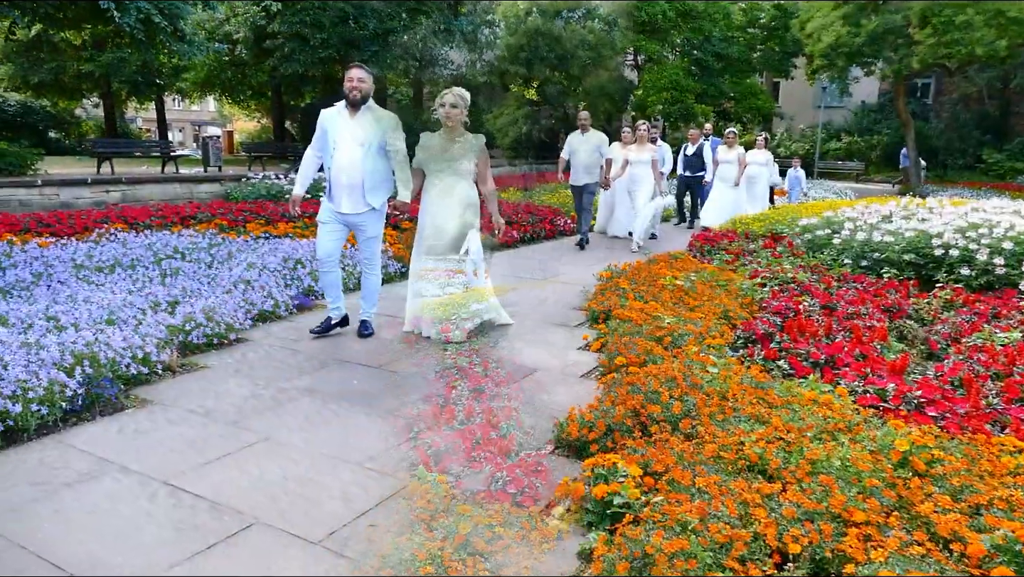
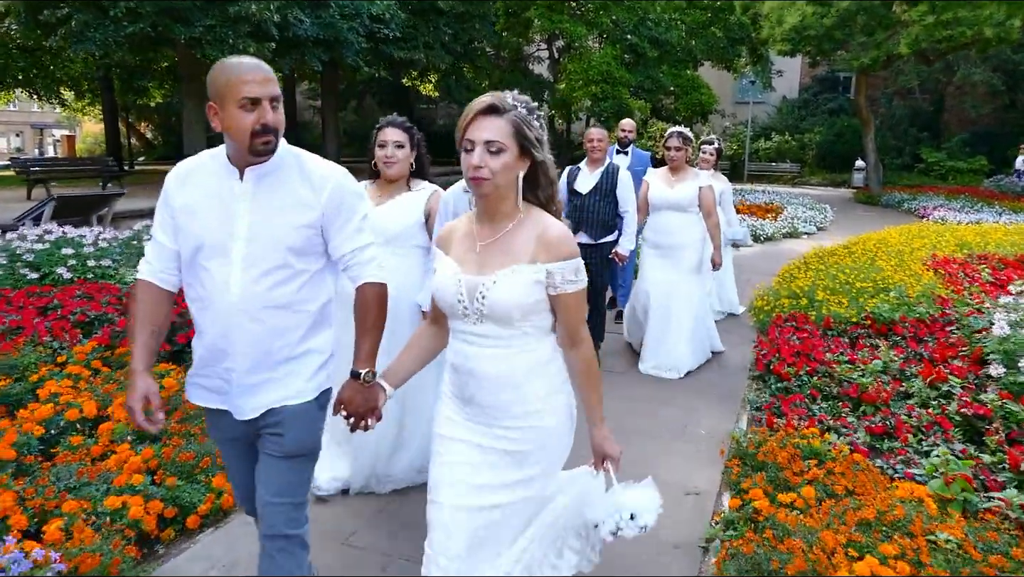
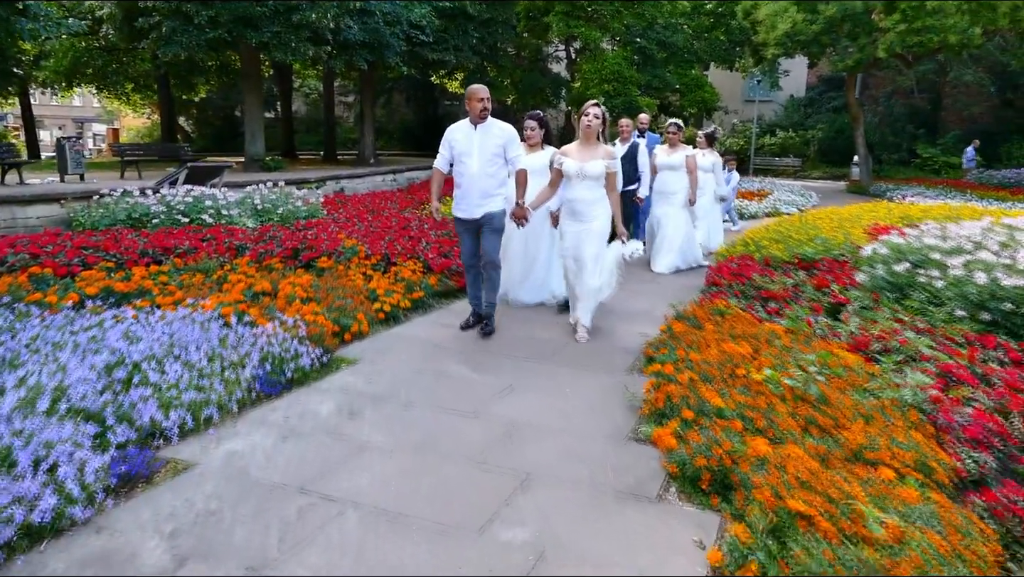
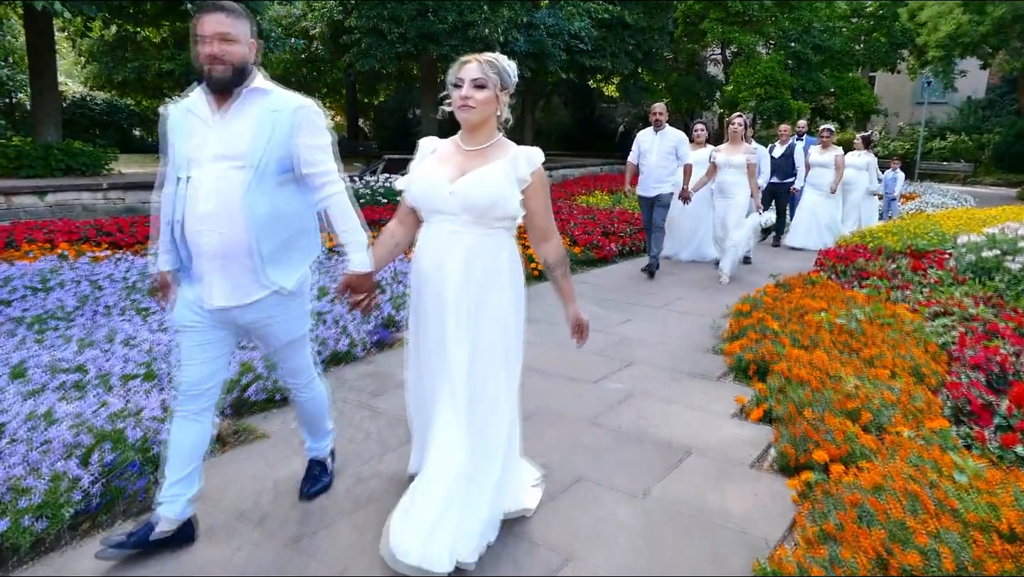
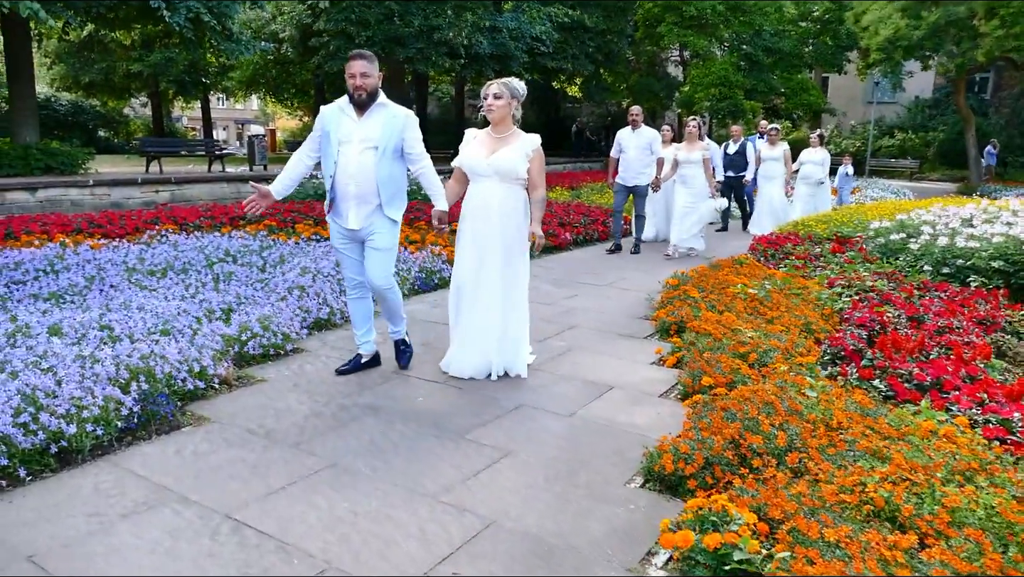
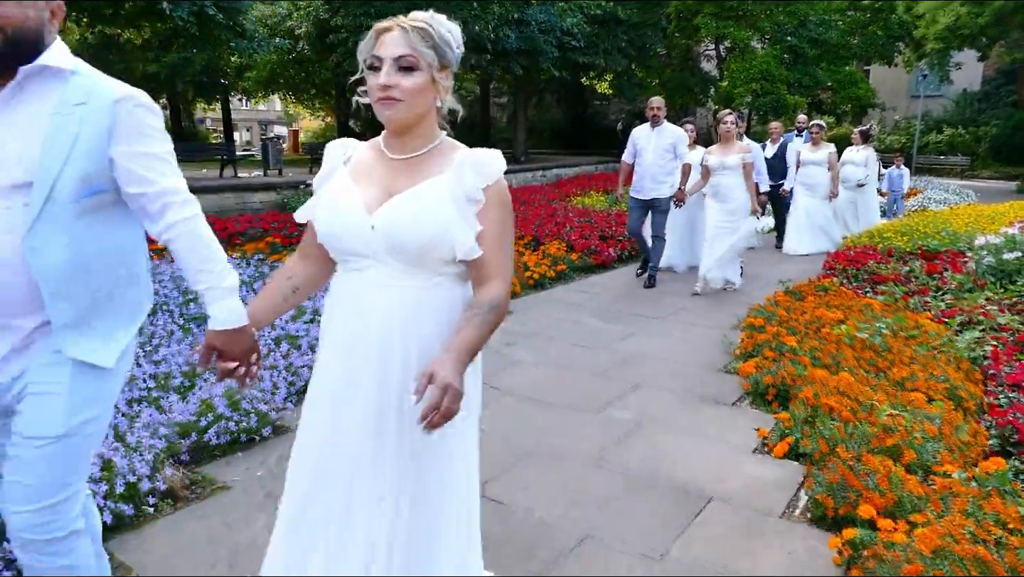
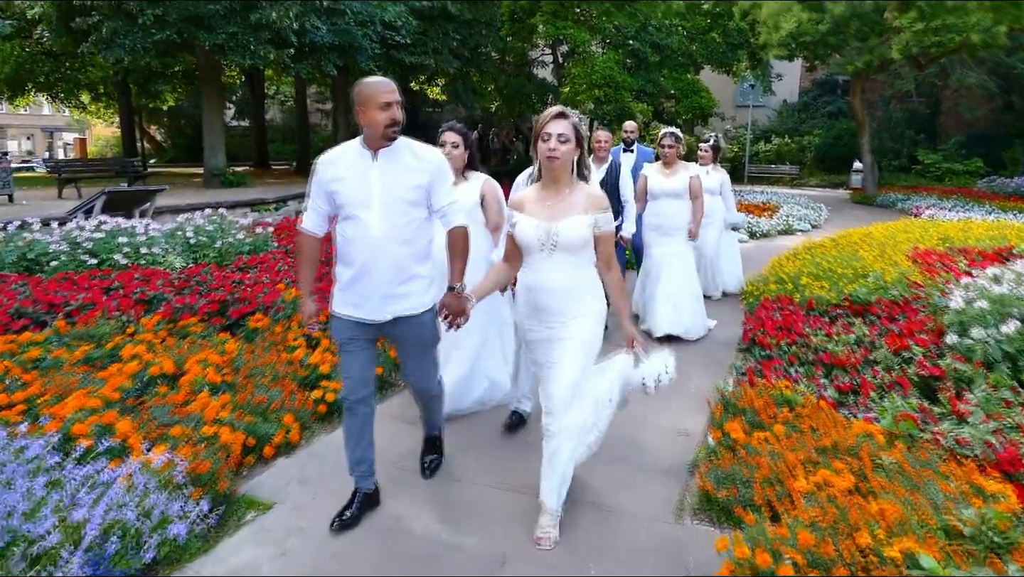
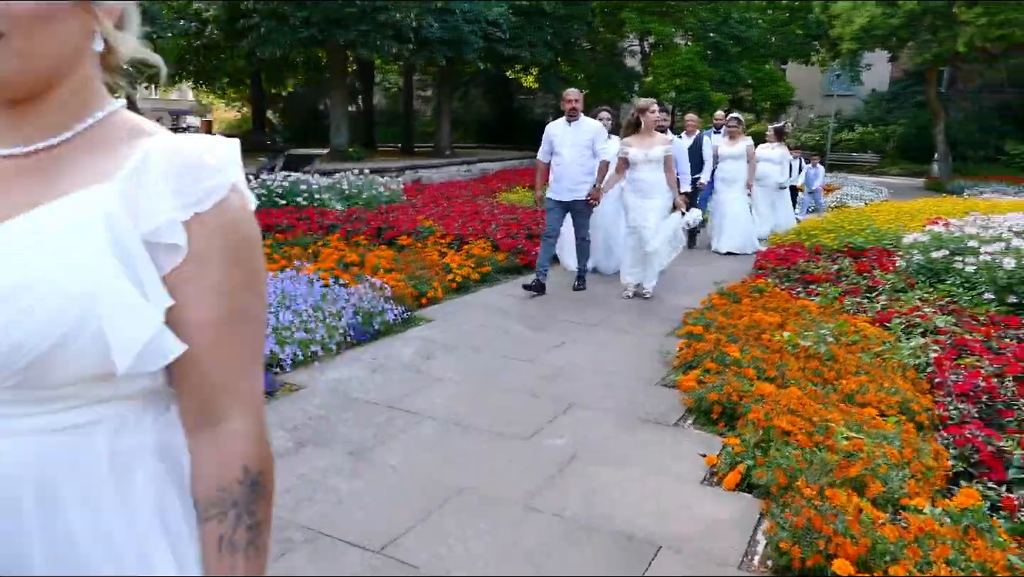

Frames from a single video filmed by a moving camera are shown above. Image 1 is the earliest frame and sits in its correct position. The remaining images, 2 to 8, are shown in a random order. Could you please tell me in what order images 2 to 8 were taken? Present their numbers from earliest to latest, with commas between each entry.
5, 4, 6, 8, 3, 7, 2
